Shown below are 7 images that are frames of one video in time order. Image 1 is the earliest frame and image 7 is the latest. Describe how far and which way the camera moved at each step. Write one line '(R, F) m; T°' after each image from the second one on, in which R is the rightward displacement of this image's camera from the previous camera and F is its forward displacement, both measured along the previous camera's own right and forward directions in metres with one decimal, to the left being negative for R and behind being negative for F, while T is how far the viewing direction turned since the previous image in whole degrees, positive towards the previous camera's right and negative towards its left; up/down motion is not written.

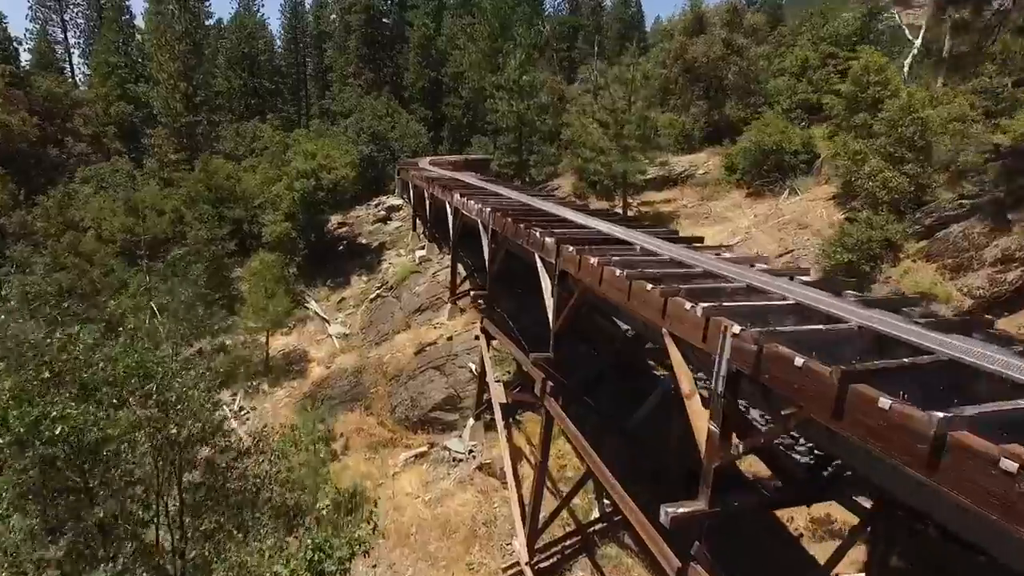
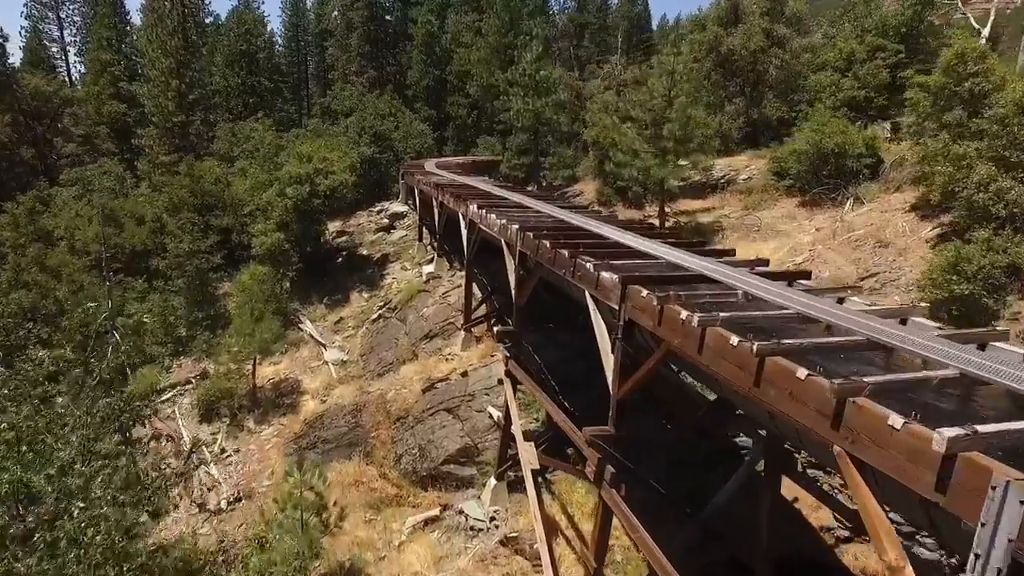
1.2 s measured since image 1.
(-0.5, +2.5) m; 0°
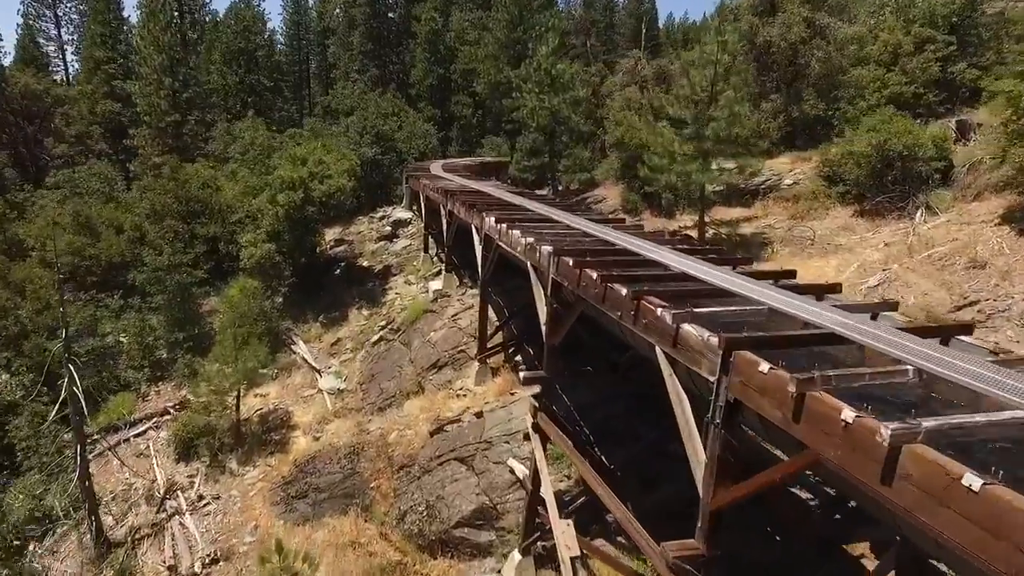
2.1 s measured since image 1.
(-0.4, +2.2) m; 0°
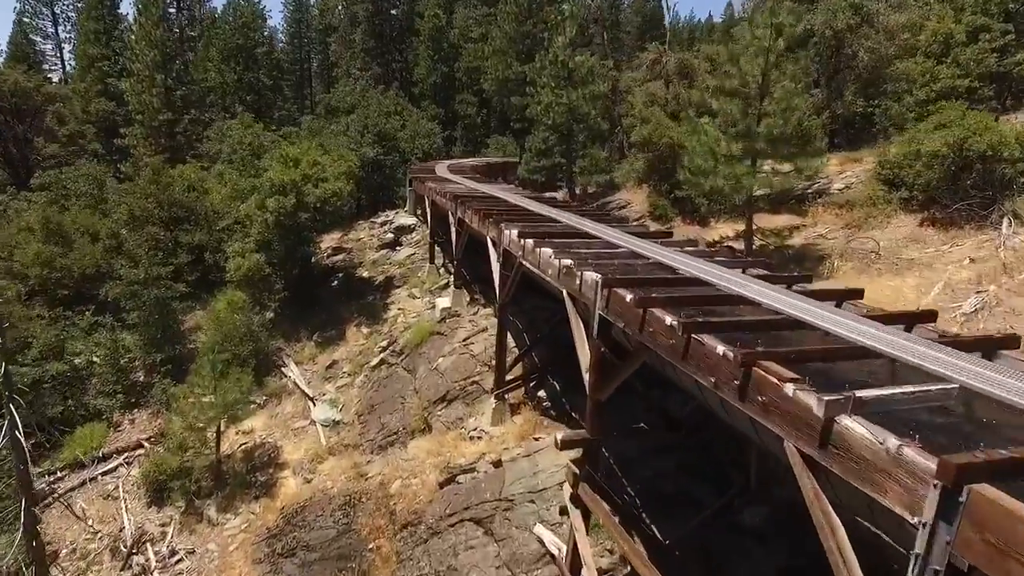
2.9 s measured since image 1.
(-0.3, +2.0) m; 0°
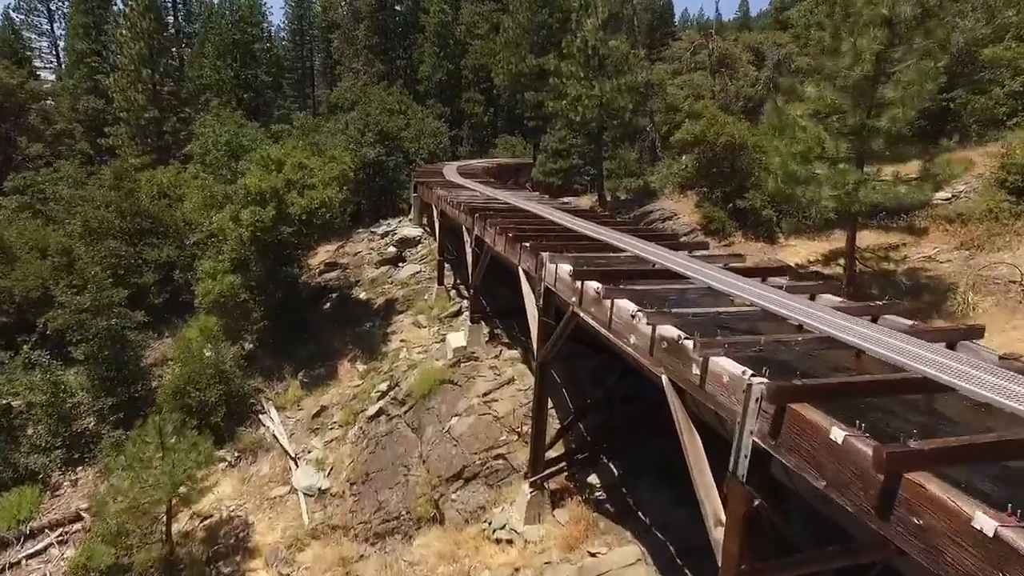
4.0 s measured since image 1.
(-0.5, +3.1) m; 0°
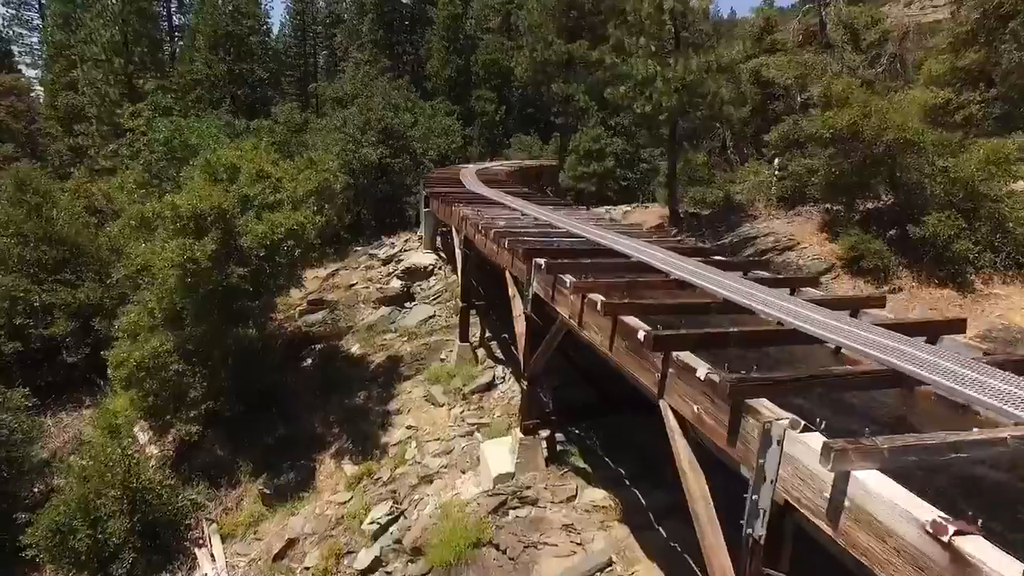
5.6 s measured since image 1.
(-0.8, +4.8) m; 0°
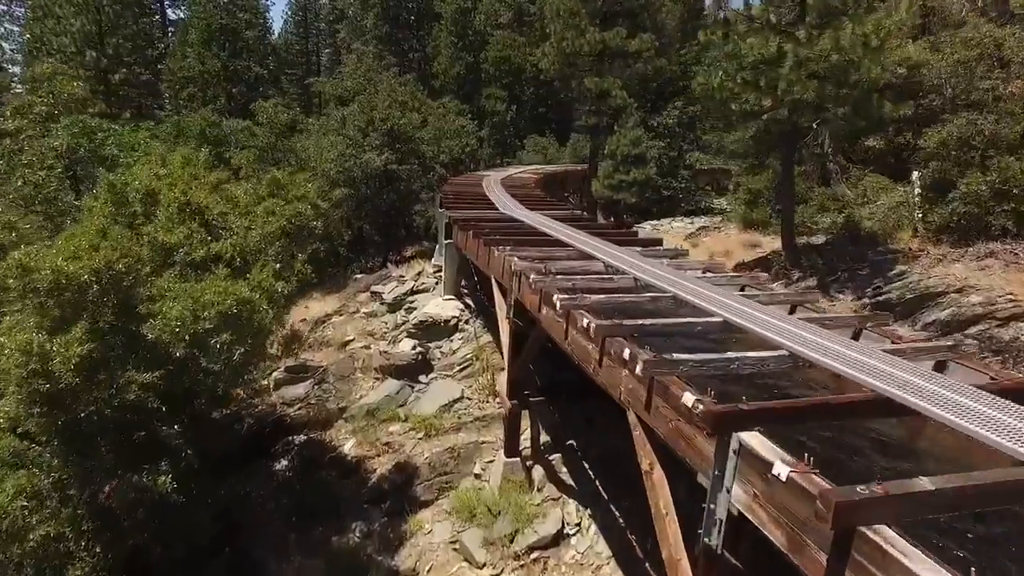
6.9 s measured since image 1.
(-0.8, +4.0) m; 0°
